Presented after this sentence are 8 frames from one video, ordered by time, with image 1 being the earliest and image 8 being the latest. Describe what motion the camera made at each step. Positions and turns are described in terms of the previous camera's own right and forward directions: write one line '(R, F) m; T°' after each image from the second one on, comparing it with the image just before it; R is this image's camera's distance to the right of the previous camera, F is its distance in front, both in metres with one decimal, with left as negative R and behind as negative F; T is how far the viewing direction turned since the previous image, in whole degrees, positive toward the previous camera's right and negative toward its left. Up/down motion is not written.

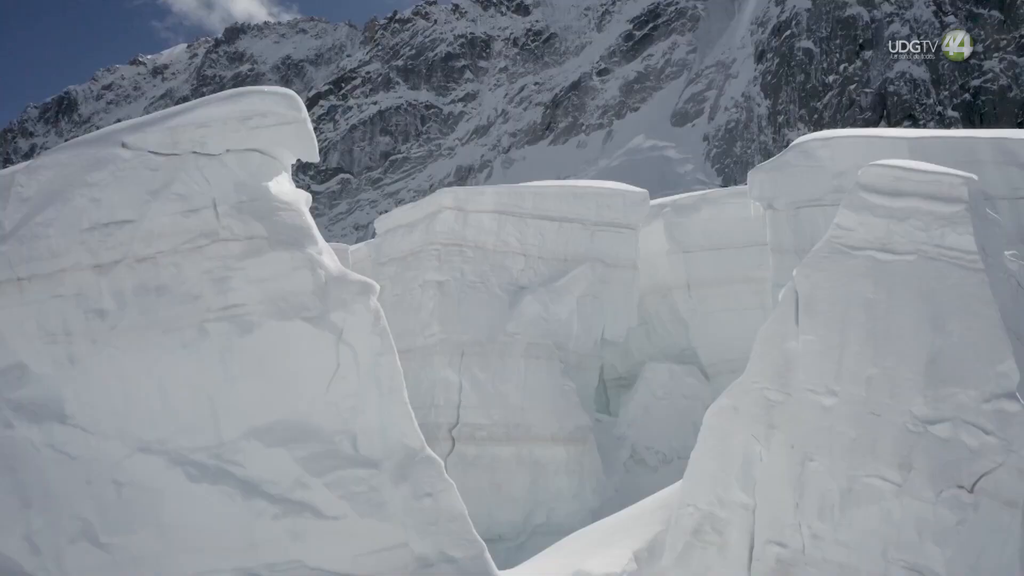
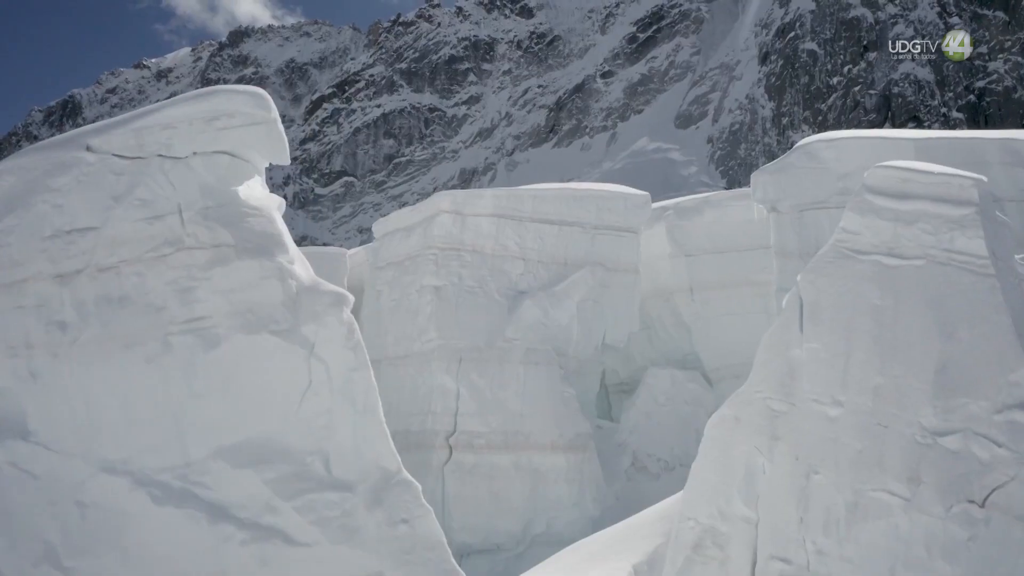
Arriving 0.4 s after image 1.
(+0.1, +0.2) m; 0°
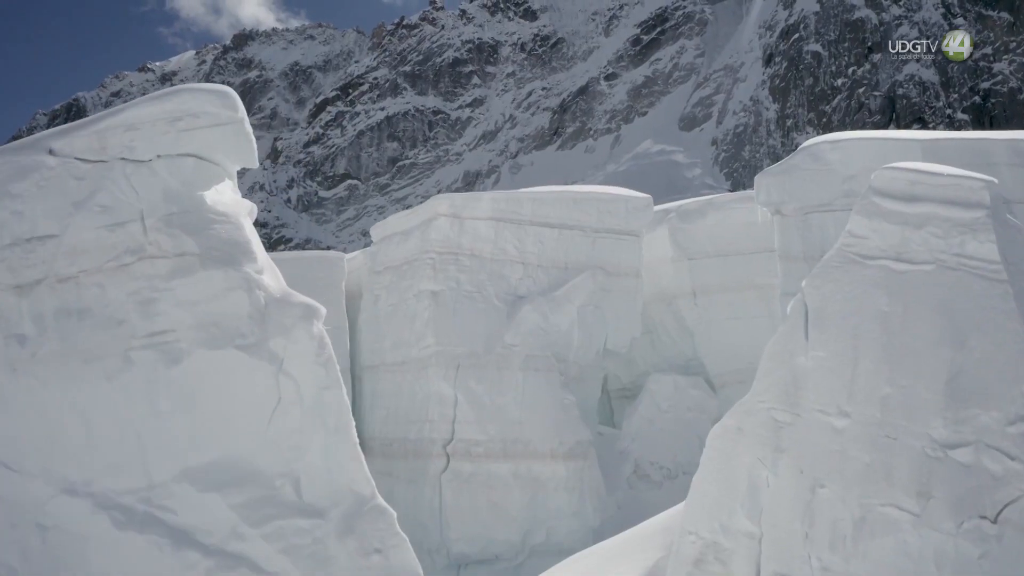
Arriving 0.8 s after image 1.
(+0.1, +0.2) m; 0°
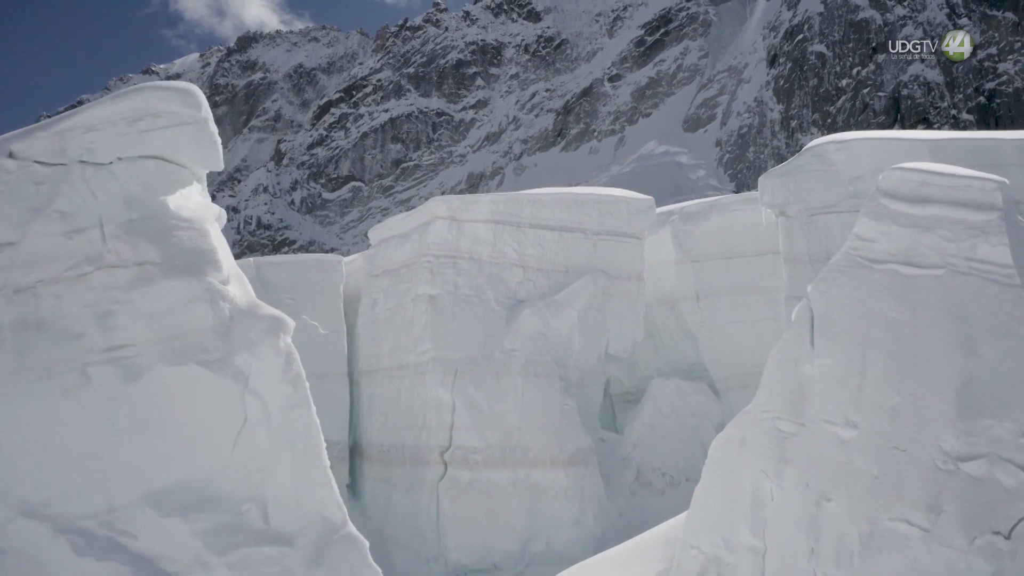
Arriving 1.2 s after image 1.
(+0.1, +0.2) m; 0°
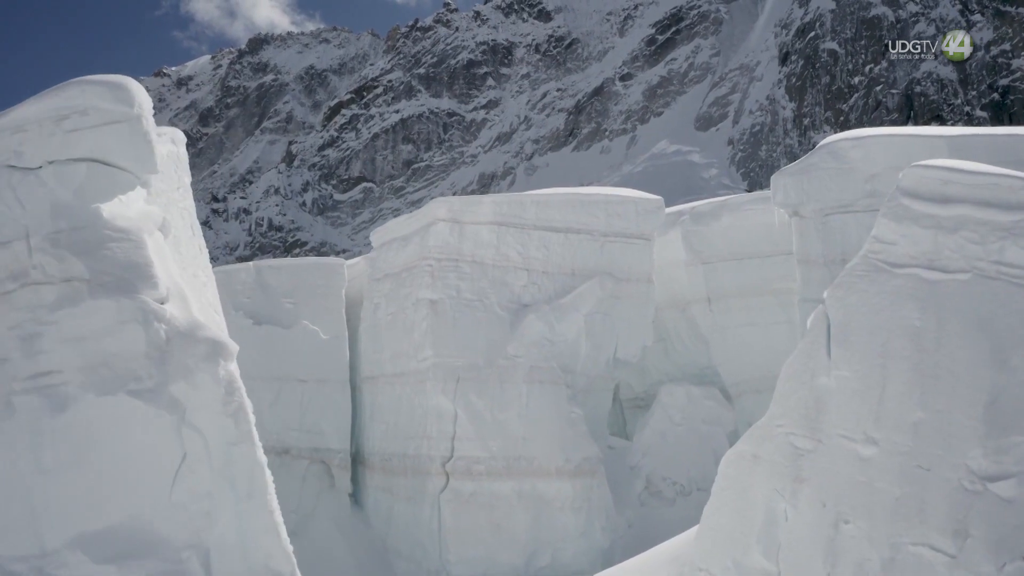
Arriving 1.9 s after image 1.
(+0.1, +0.3) m; -1°
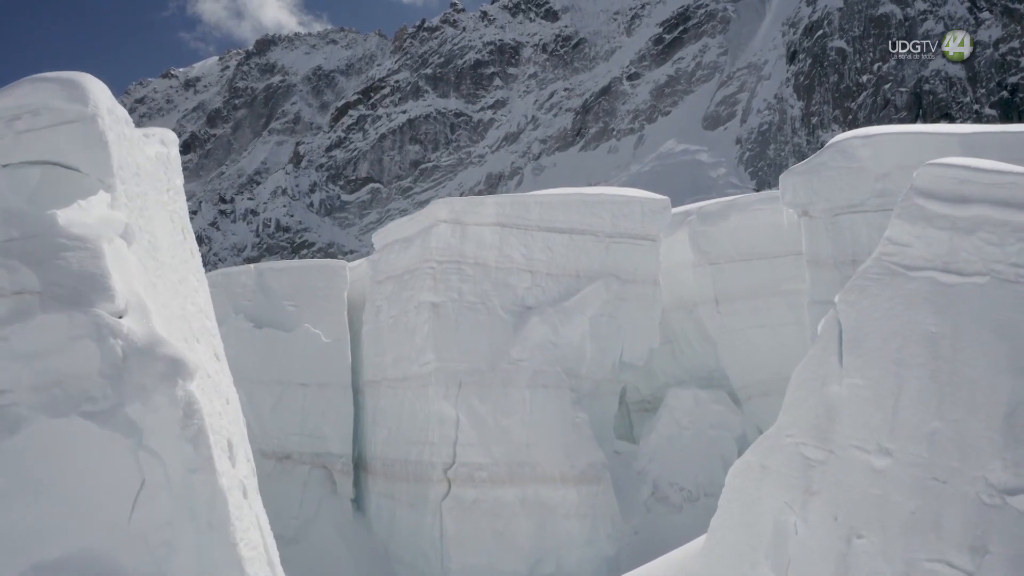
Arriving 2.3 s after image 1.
(+0.1, +0.2) m; -1°
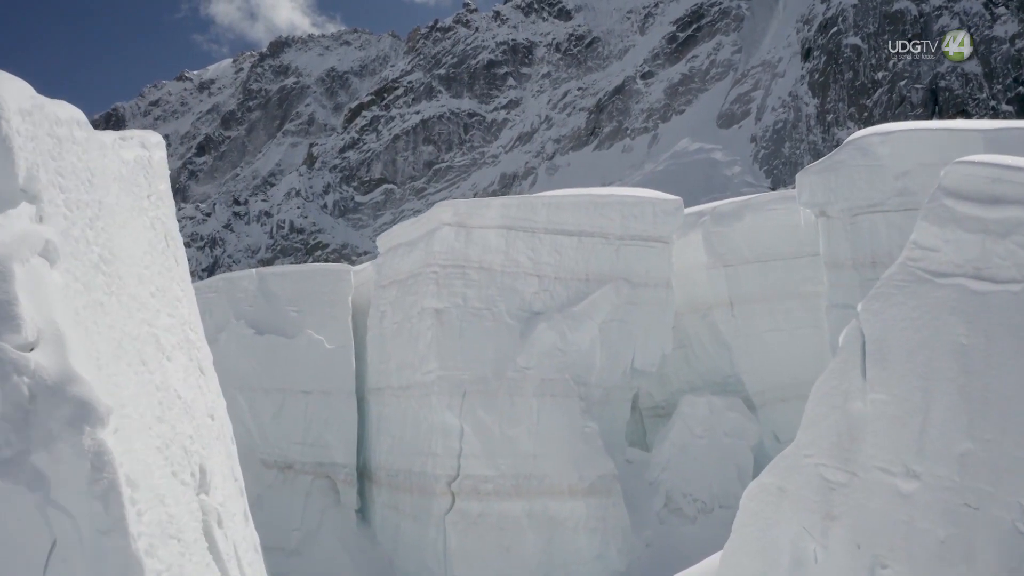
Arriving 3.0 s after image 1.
(+0.1, +0.3) m; -1°
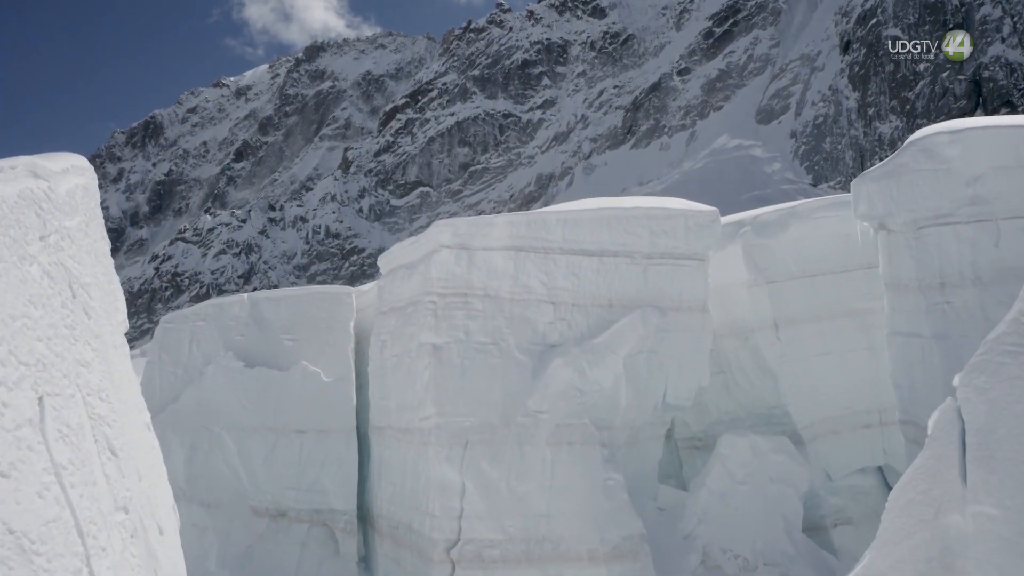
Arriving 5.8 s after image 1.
(+0.3, +1.2) m; -3°
